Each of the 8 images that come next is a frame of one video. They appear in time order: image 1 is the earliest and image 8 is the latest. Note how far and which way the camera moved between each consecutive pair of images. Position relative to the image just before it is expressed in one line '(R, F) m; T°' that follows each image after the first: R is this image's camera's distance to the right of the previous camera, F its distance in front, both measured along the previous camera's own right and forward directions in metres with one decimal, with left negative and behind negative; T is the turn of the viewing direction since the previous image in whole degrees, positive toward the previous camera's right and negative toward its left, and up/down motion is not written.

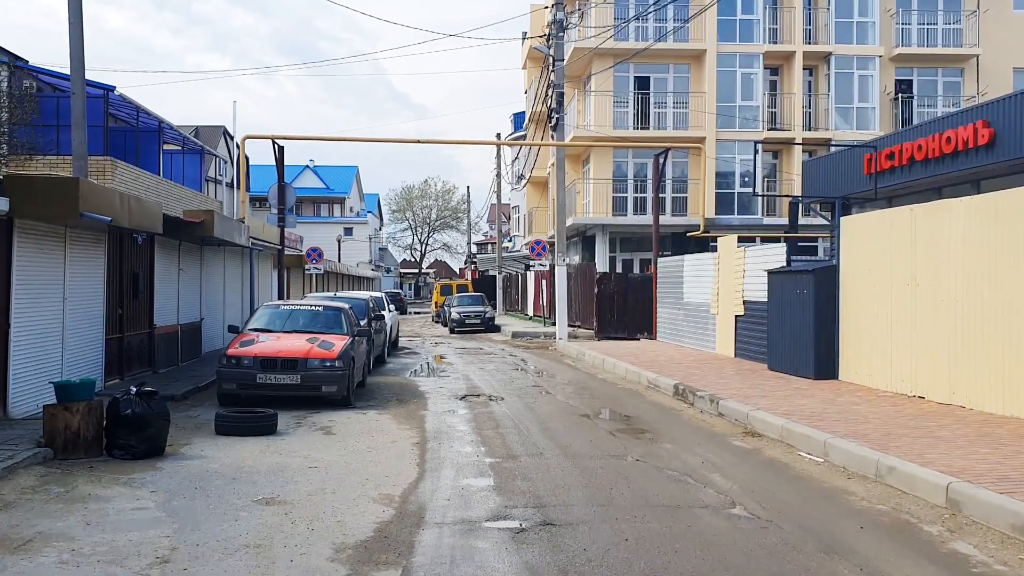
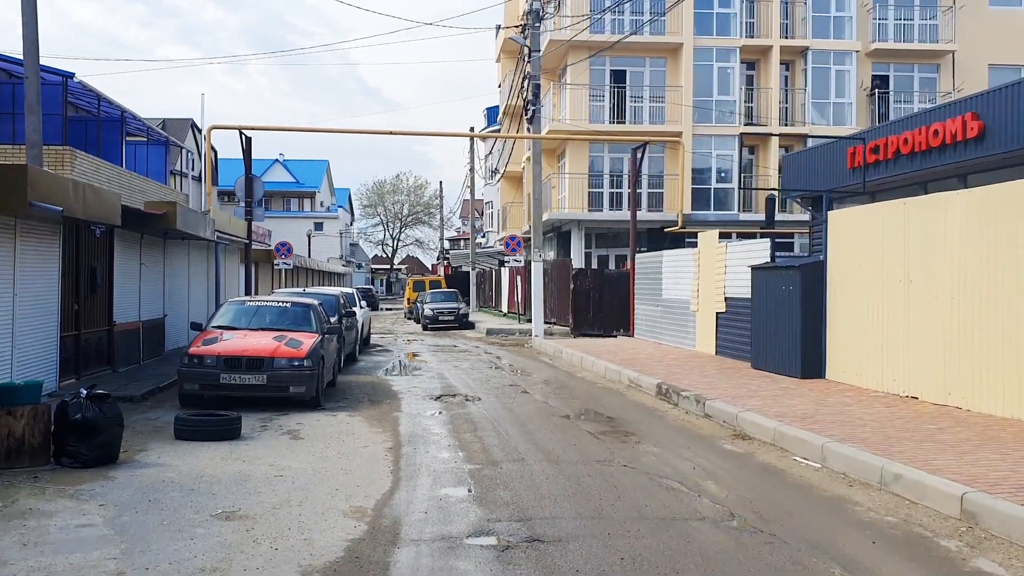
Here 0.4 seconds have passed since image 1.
(-0.1, +0.6) m; +2°
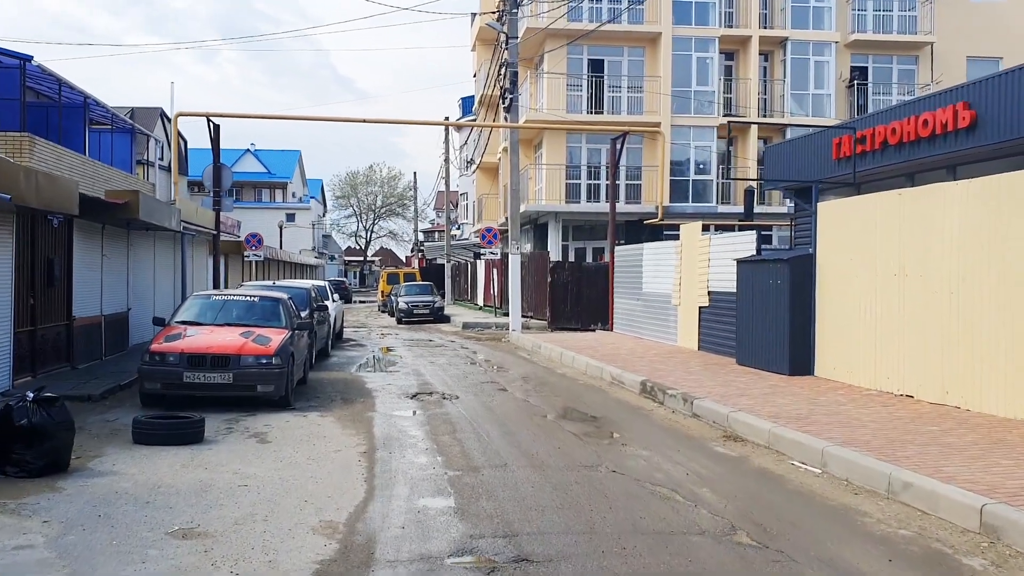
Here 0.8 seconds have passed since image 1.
(-0.1, +0.5) m; +2°
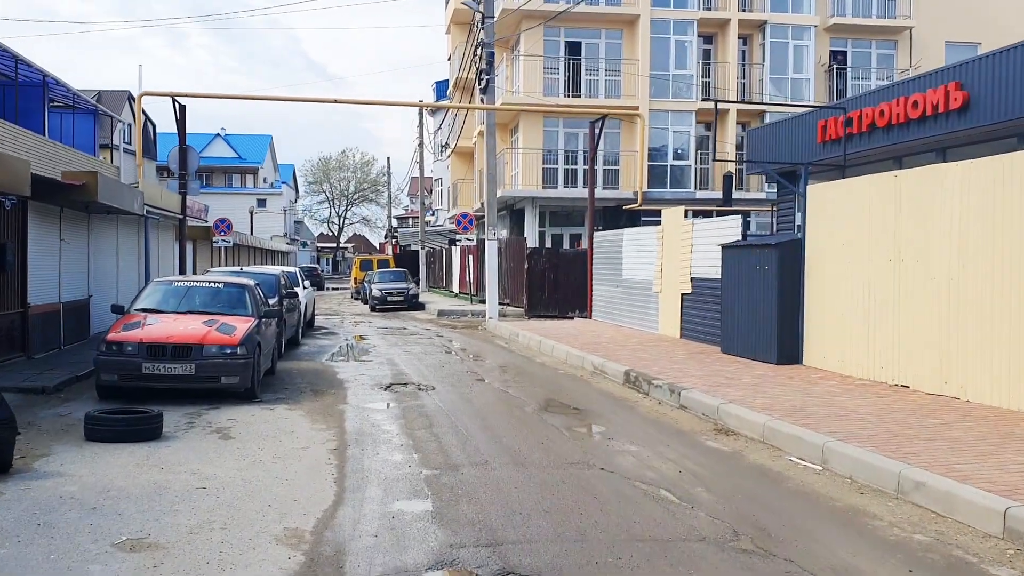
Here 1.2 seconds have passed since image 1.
(-0.1, +0.6) m; +2°
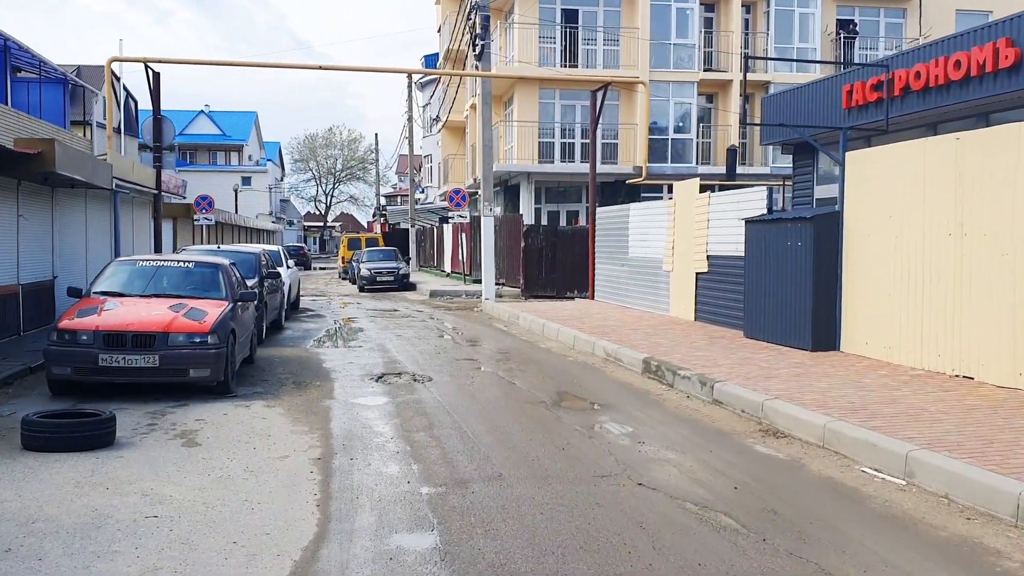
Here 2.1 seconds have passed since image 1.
(-0.2, +1.3) m; +1°
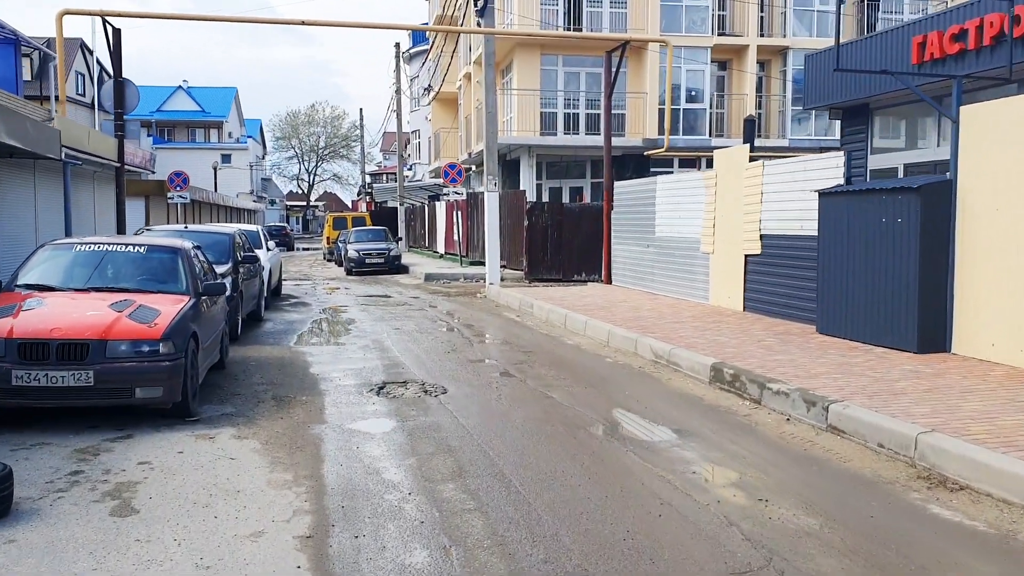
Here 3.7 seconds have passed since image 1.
(-0.5, +2.3) m; +1°
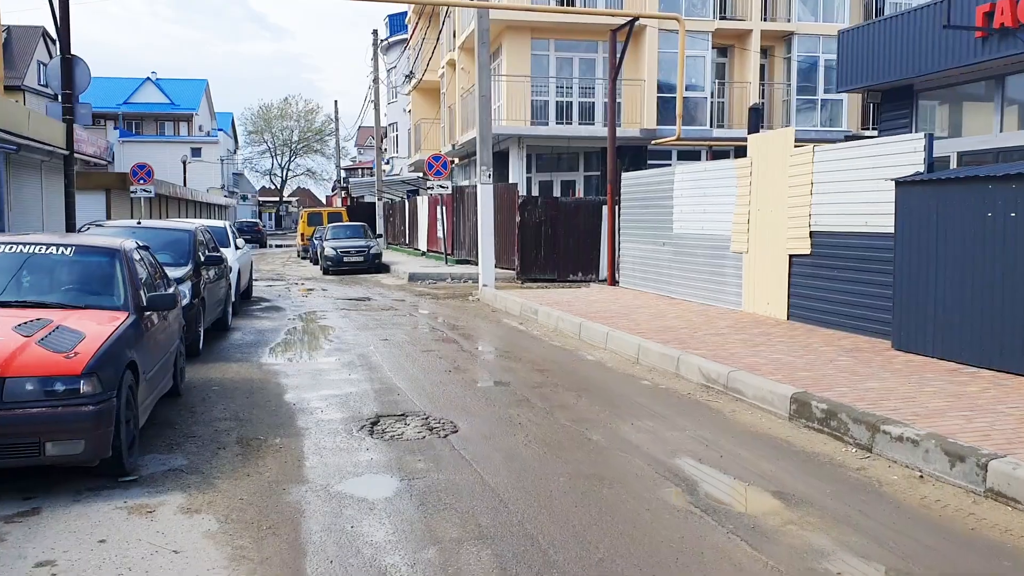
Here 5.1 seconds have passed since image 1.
(-0.4, +1.9) m; +2°
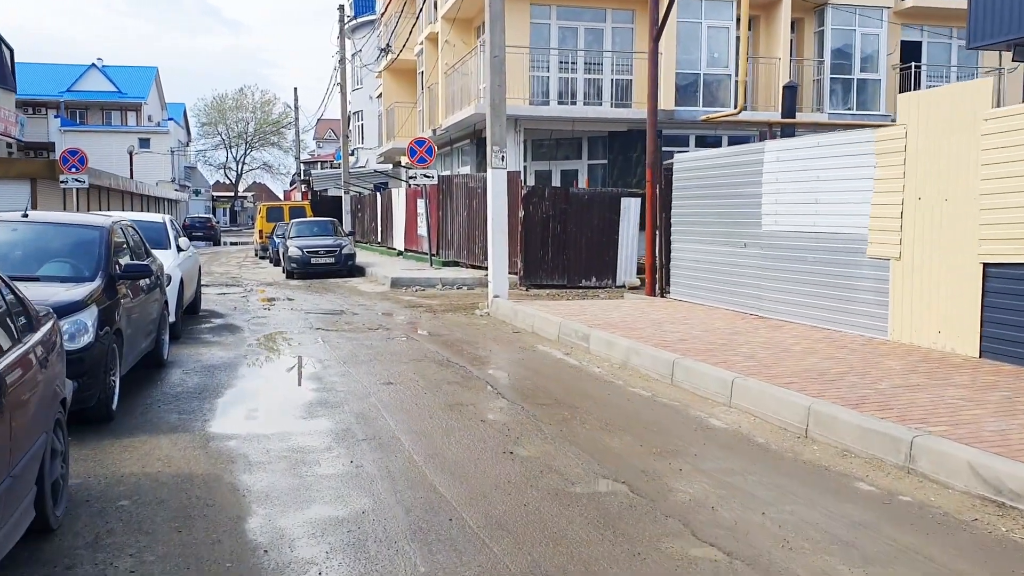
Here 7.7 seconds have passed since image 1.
(-0.9, +3.8) m; +2°
